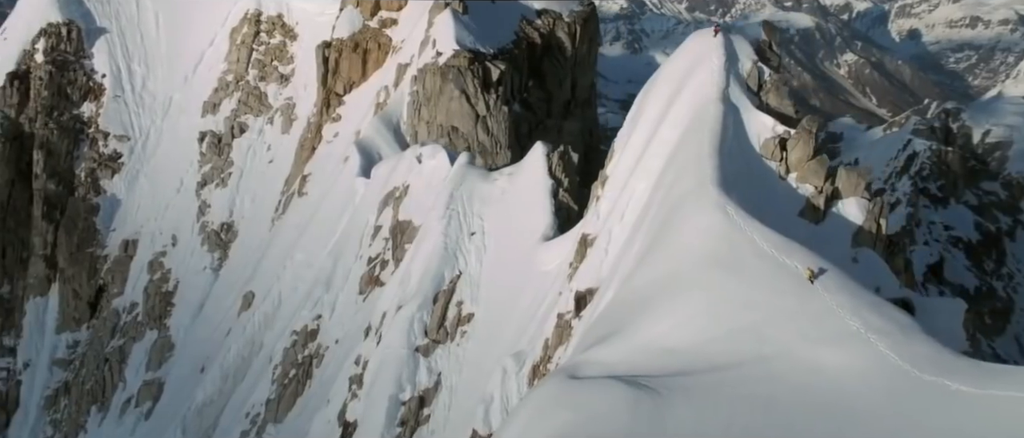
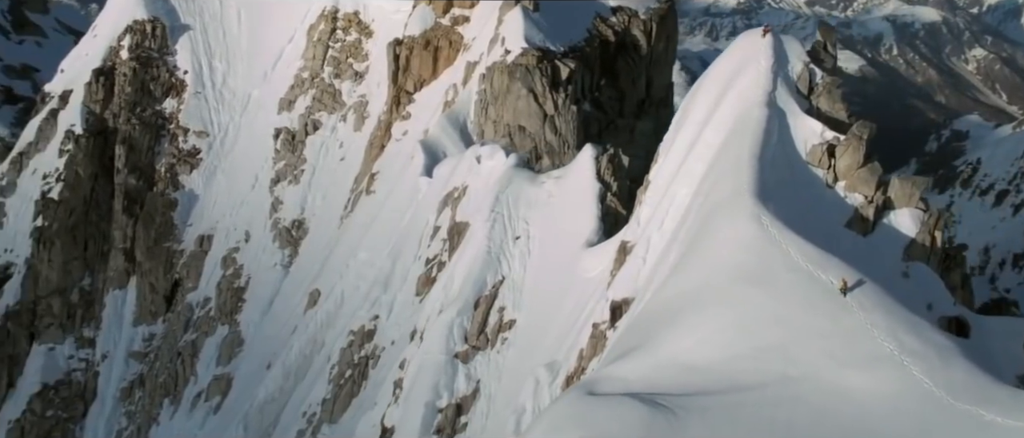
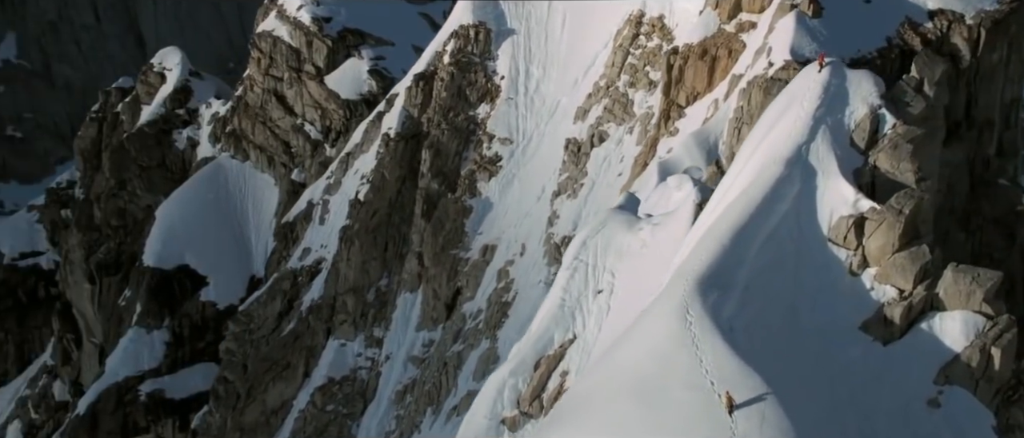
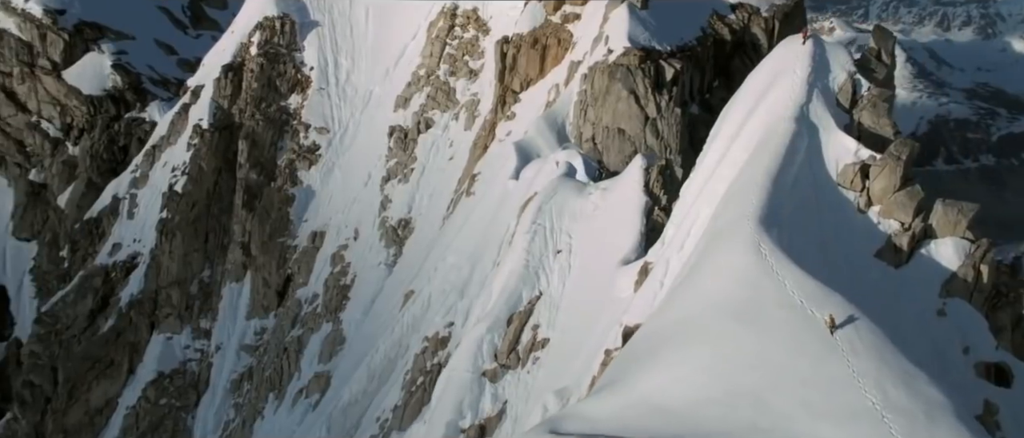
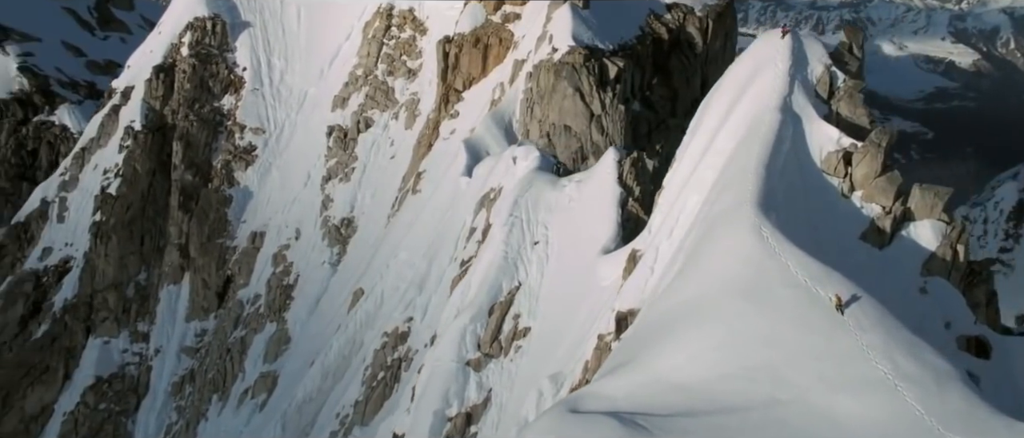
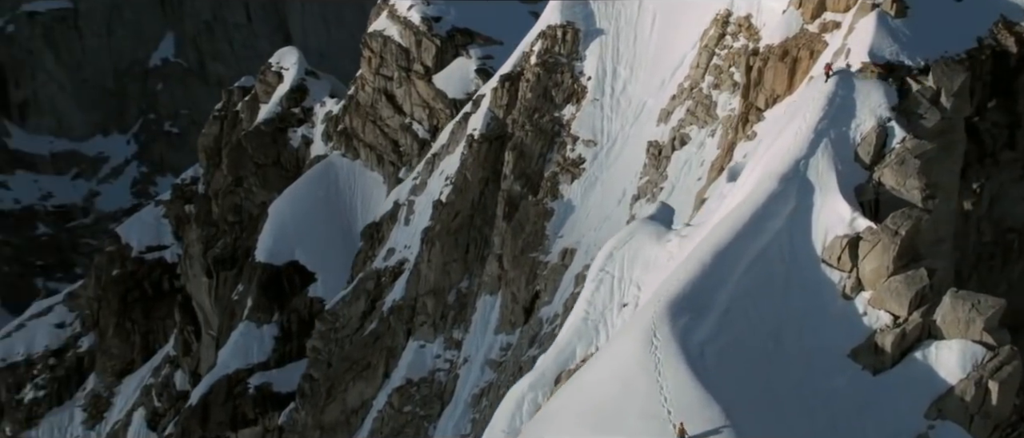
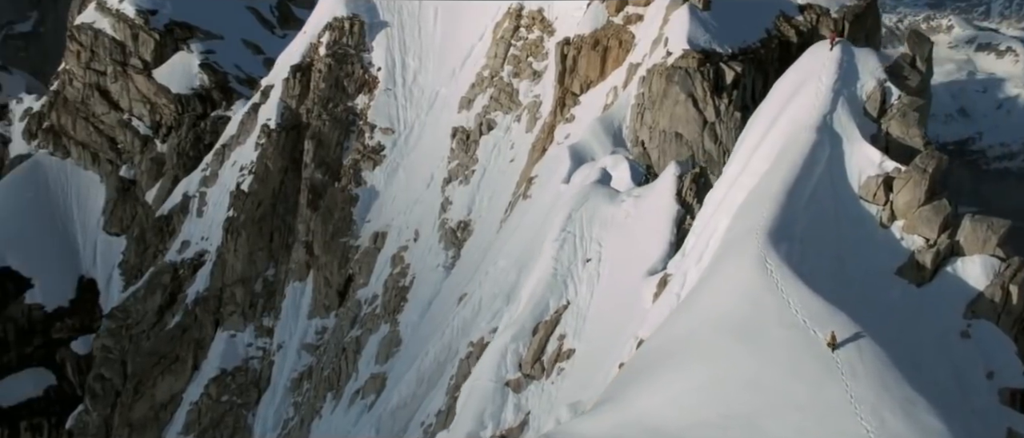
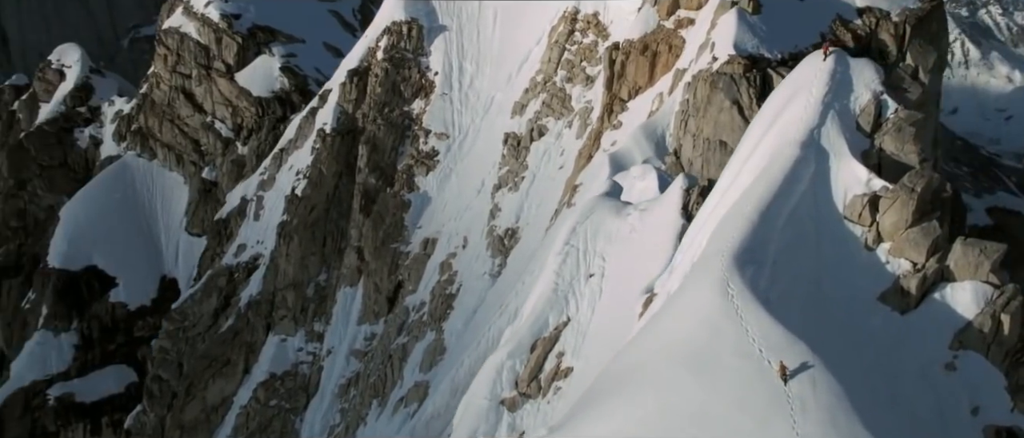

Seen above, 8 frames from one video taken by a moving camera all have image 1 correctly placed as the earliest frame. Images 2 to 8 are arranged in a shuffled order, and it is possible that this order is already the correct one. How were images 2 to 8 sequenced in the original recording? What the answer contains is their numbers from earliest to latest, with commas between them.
2, 5, 4, 7, 8, 3, 6
